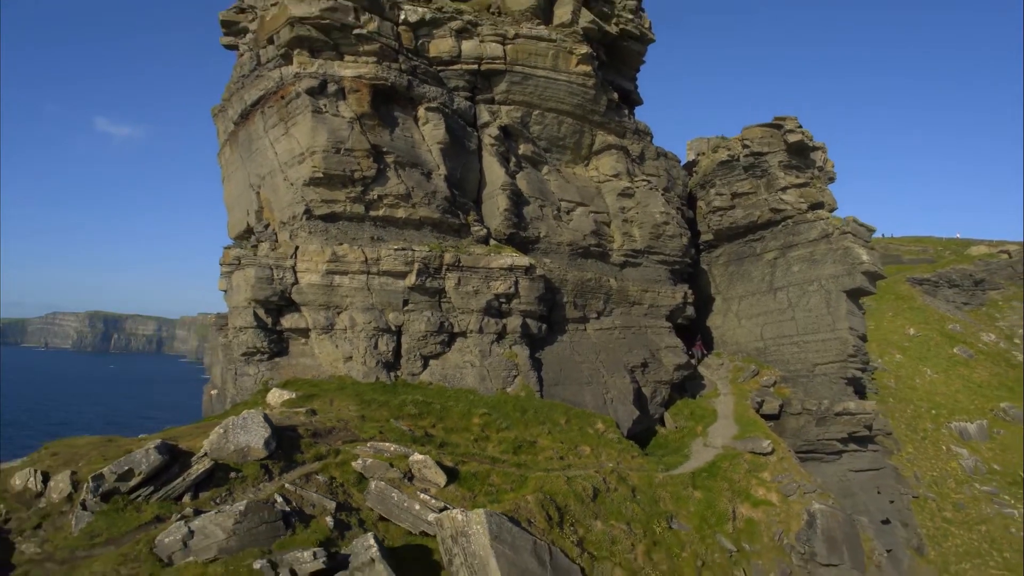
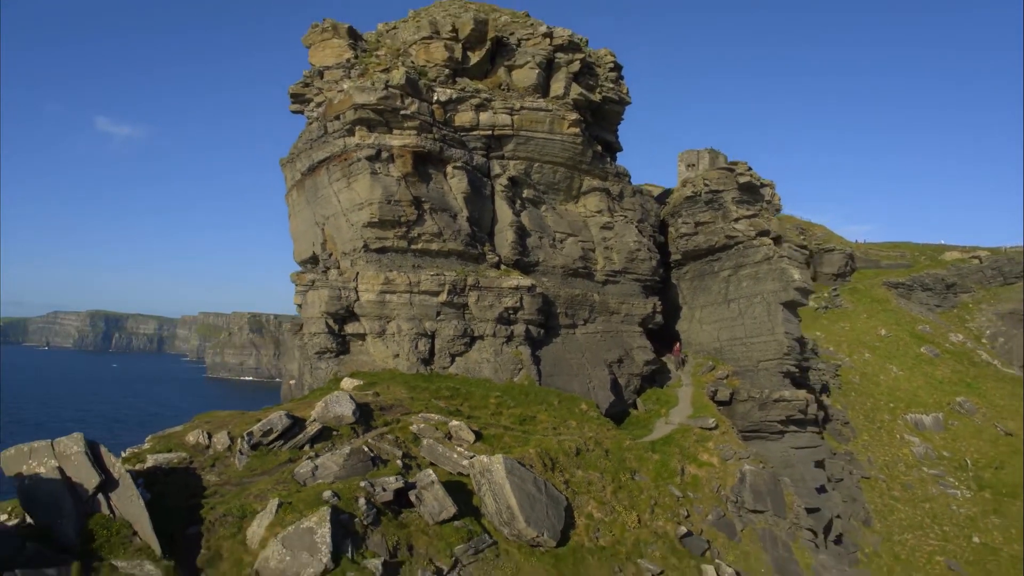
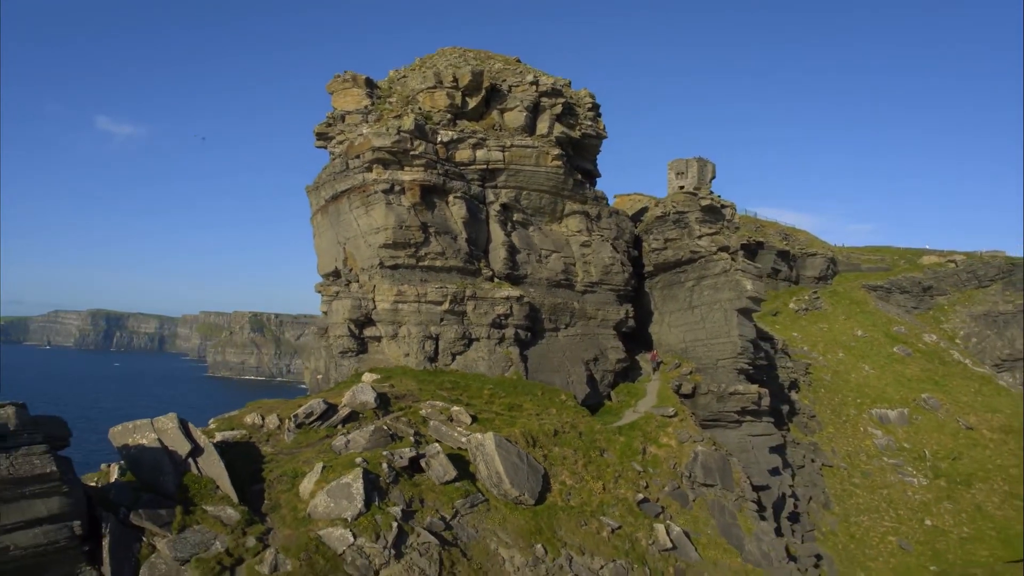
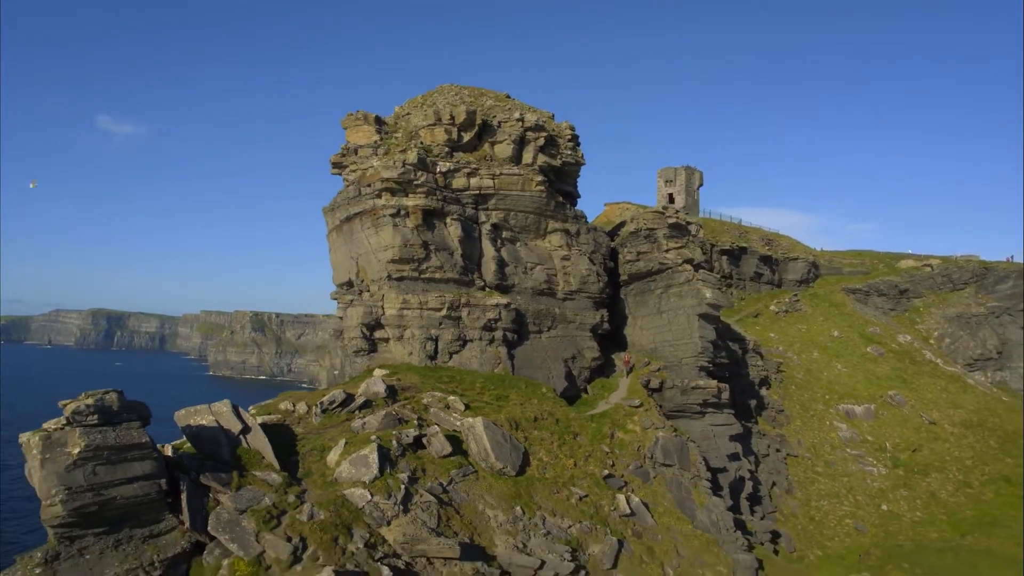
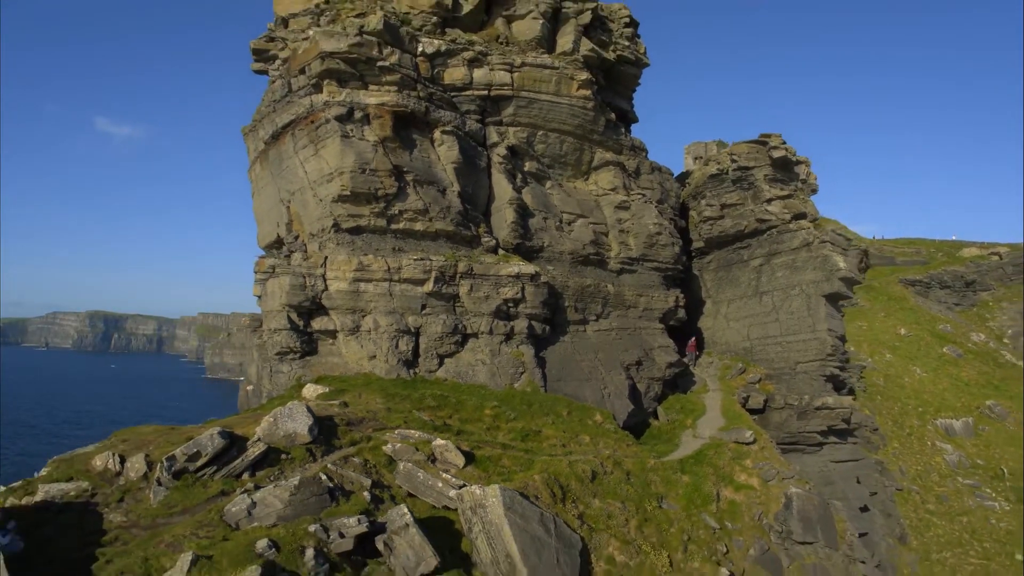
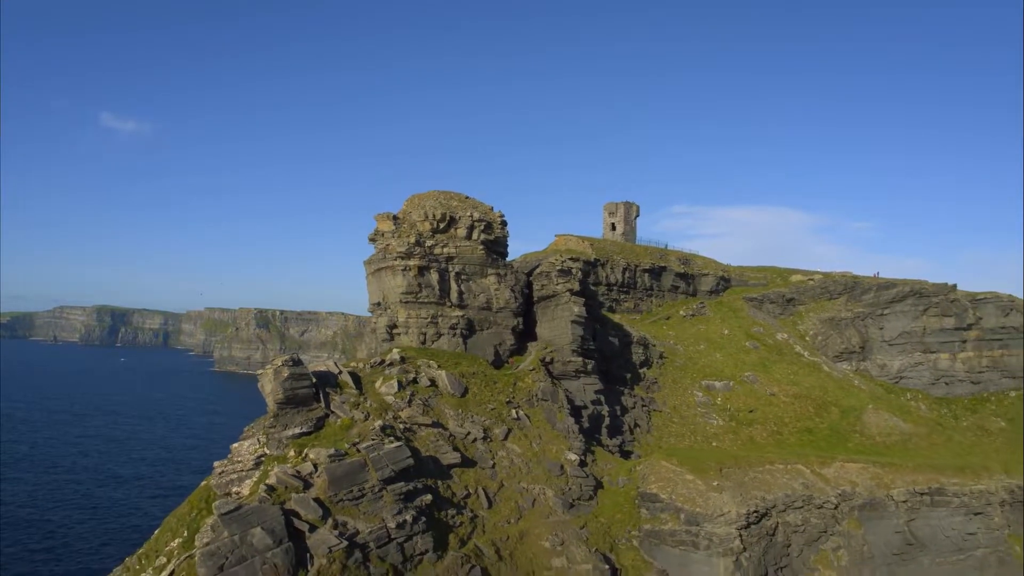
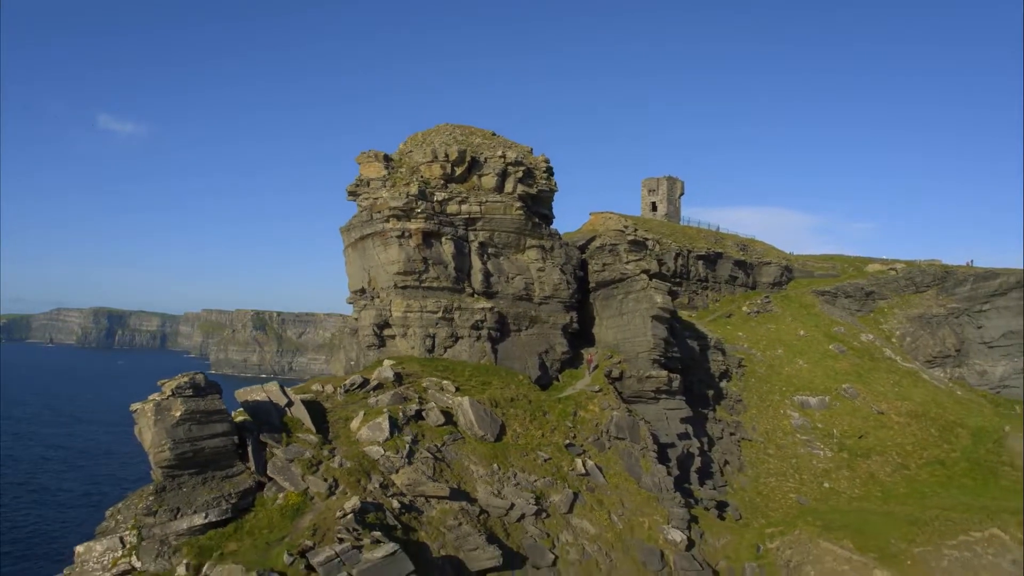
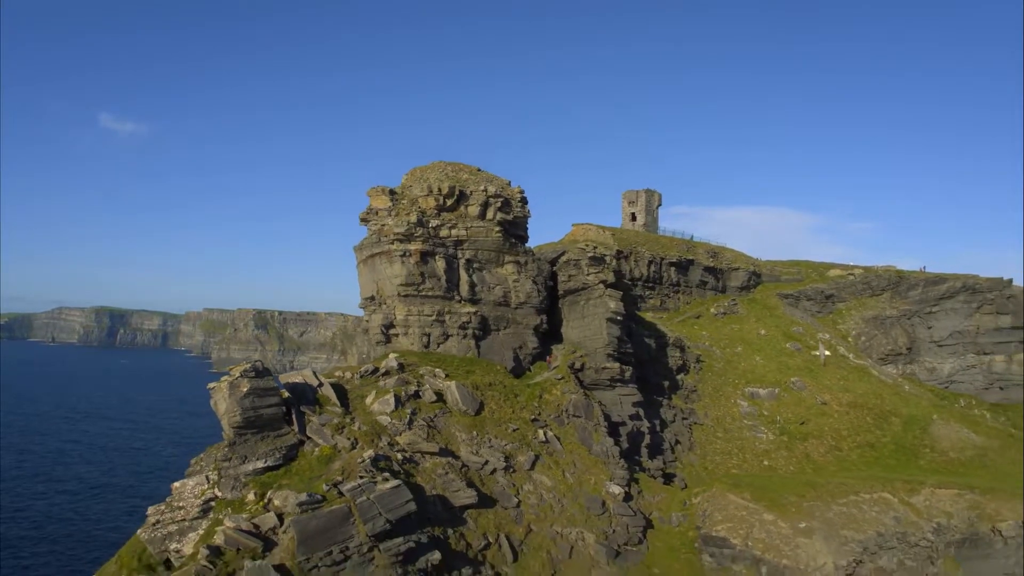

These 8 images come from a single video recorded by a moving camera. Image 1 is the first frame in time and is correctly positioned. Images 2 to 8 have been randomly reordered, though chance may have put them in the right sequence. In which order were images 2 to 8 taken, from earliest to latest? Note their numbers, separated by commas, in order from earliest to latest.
5, 2, 3, 4, 7, 8, 6
